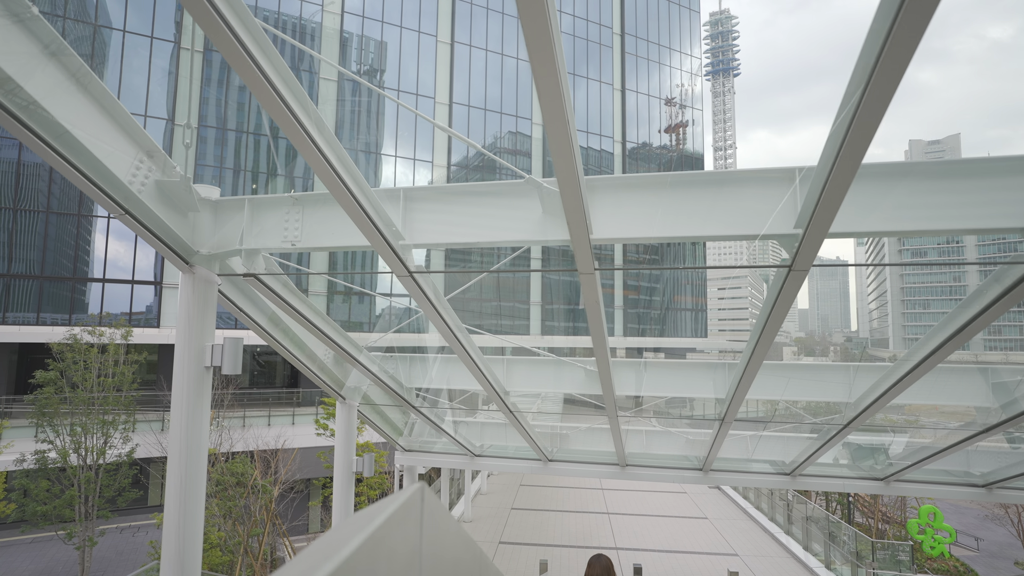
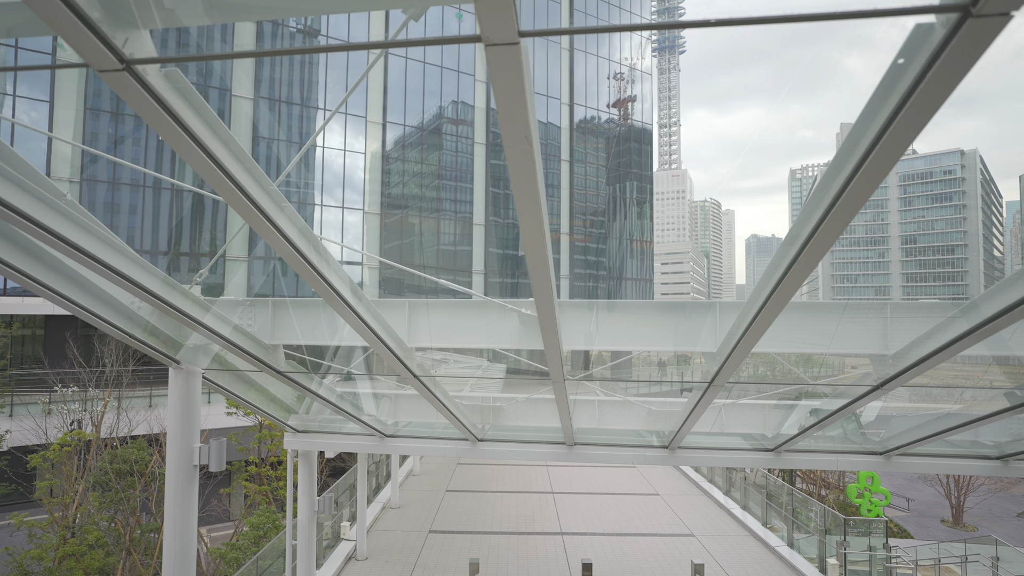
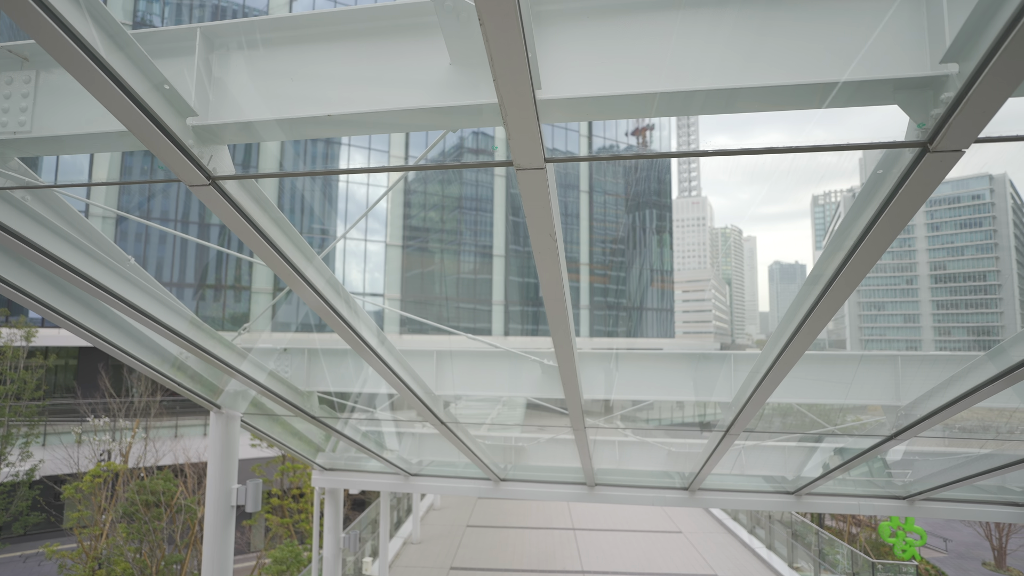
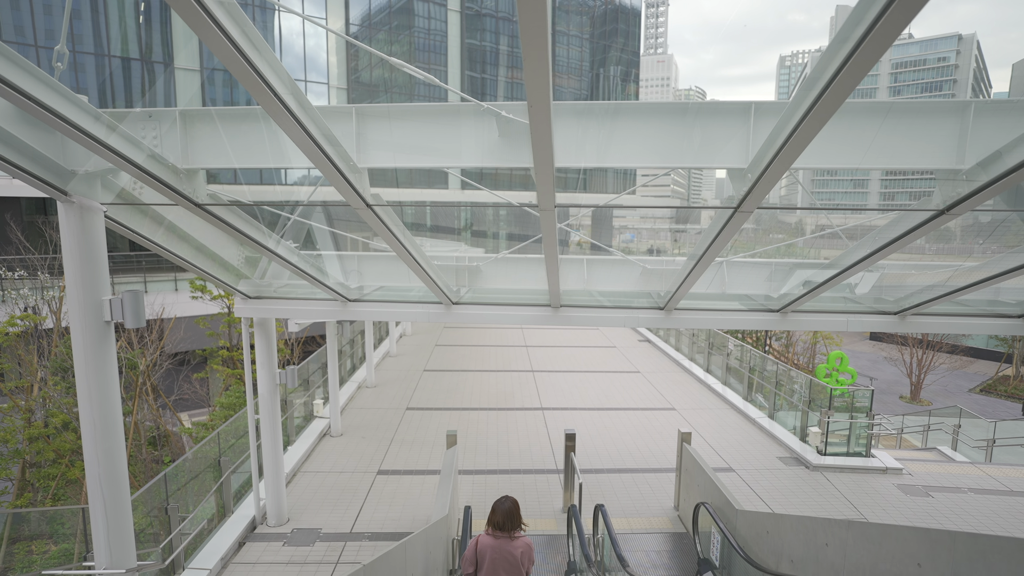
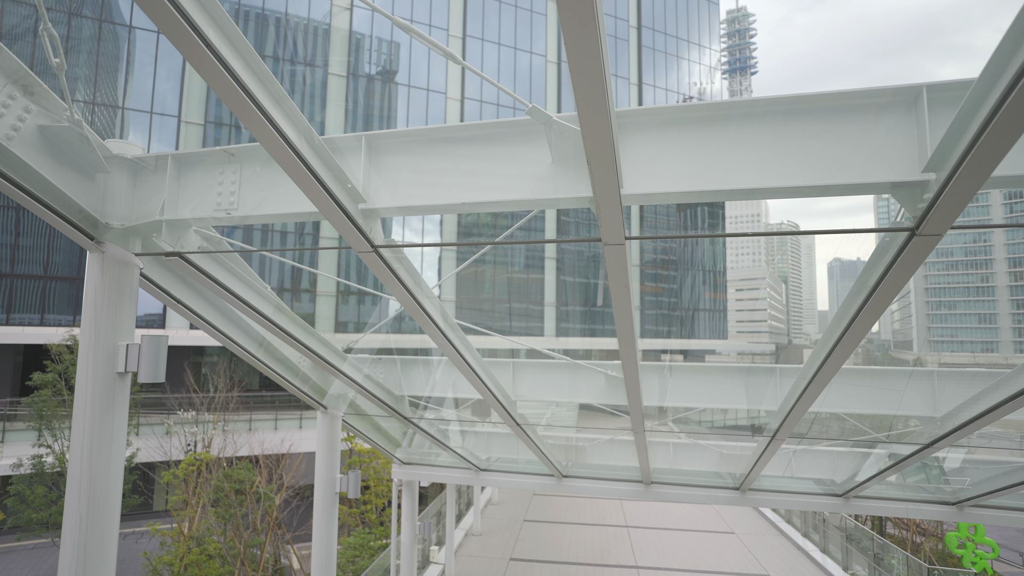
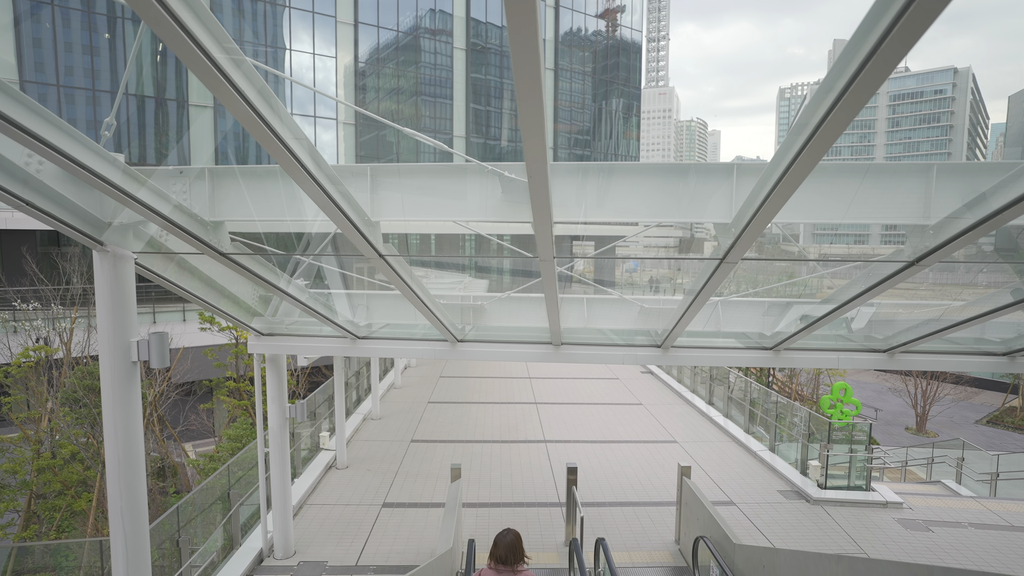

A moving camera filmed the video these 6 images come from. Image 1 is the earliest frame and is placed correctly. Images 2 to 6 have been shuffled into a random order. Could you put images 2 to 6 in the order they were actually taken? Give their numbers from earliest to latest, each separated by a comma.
5, 3, 2, 6, 4
